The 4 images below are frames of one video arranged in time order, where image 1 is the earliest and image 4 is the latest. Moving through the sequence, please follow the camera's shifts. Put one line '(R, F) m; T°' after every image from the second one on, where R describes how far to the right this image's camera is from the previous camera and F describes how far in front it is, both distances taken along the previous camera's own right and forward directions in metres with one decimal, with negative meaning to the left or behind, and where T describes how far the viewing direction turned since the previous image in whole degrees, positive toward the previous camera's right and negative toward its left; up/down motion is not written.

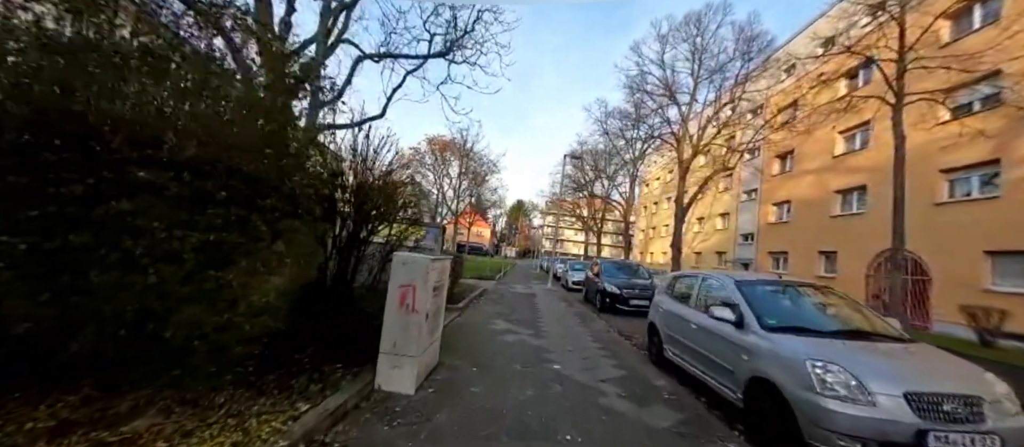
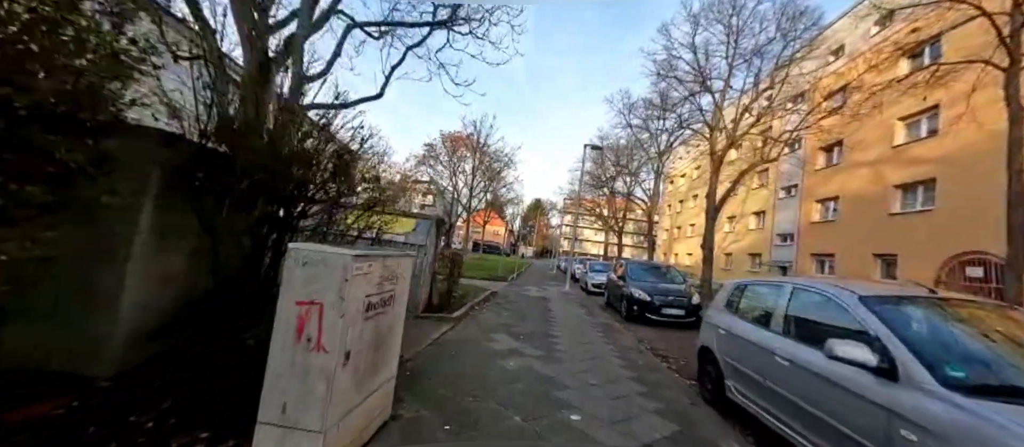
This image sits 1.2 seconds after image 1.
(+0.2, +1.6) m; -3°
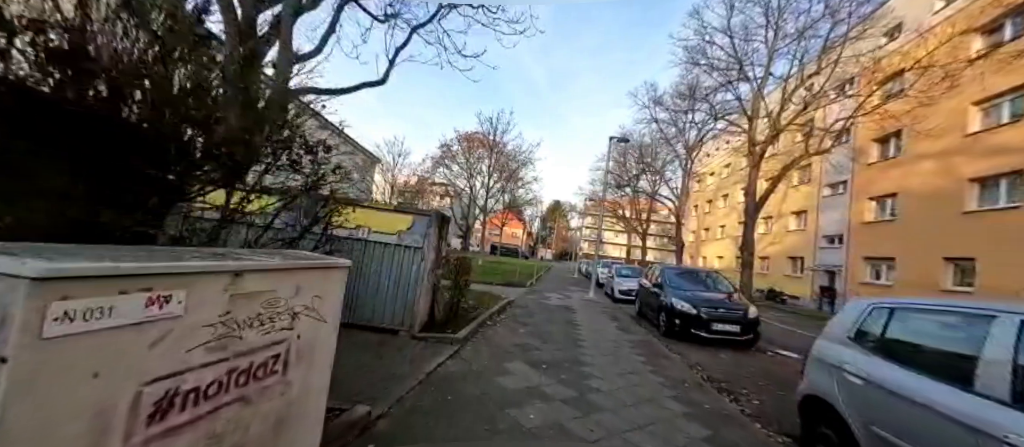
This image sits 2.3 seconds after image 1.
(0.0, +1.4) m; -3°
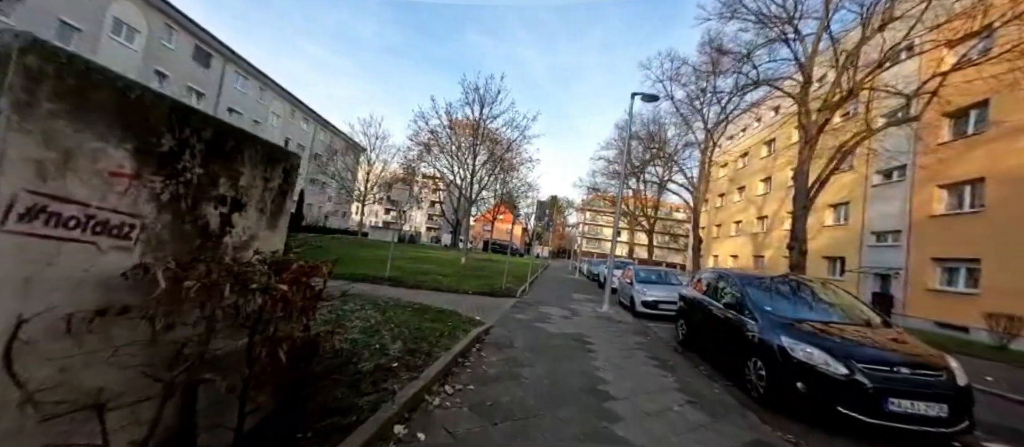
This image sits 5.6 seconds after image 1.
(+0.4, +4.4) m; +1°
